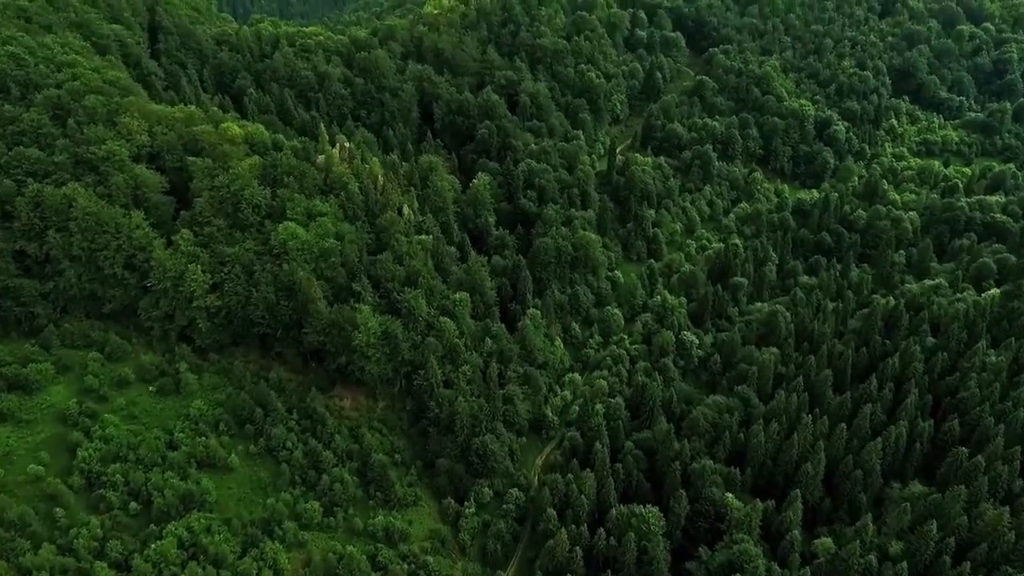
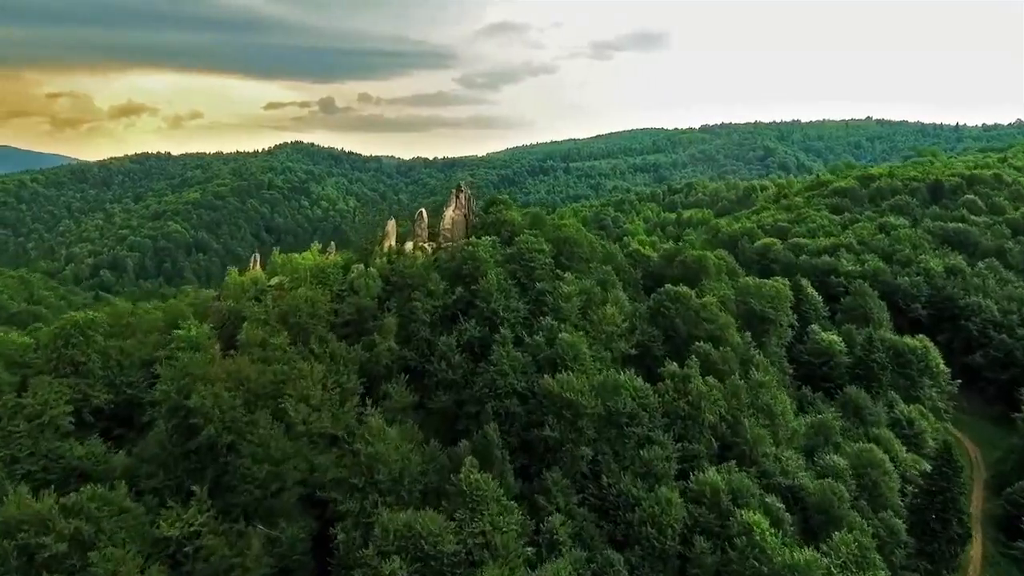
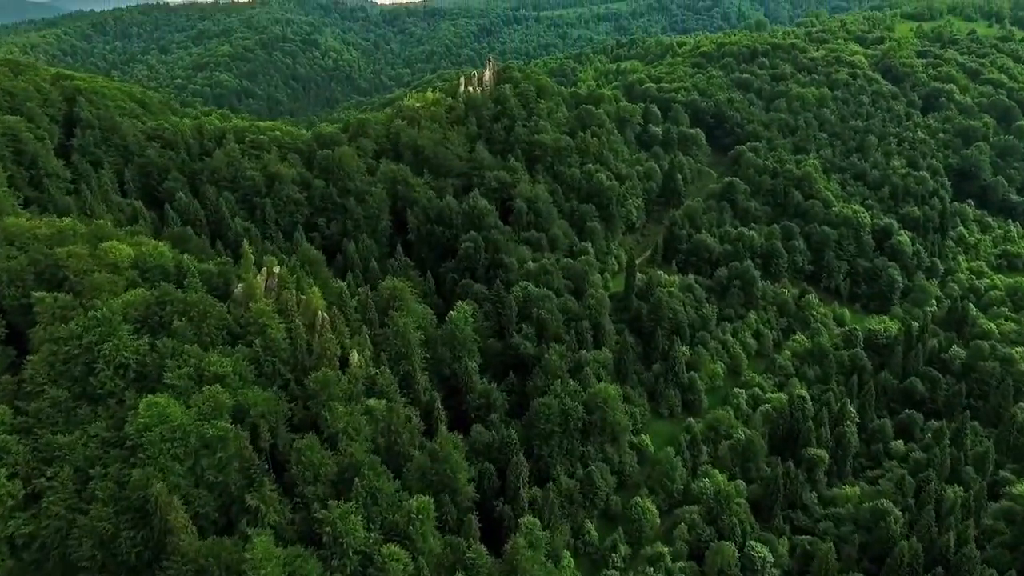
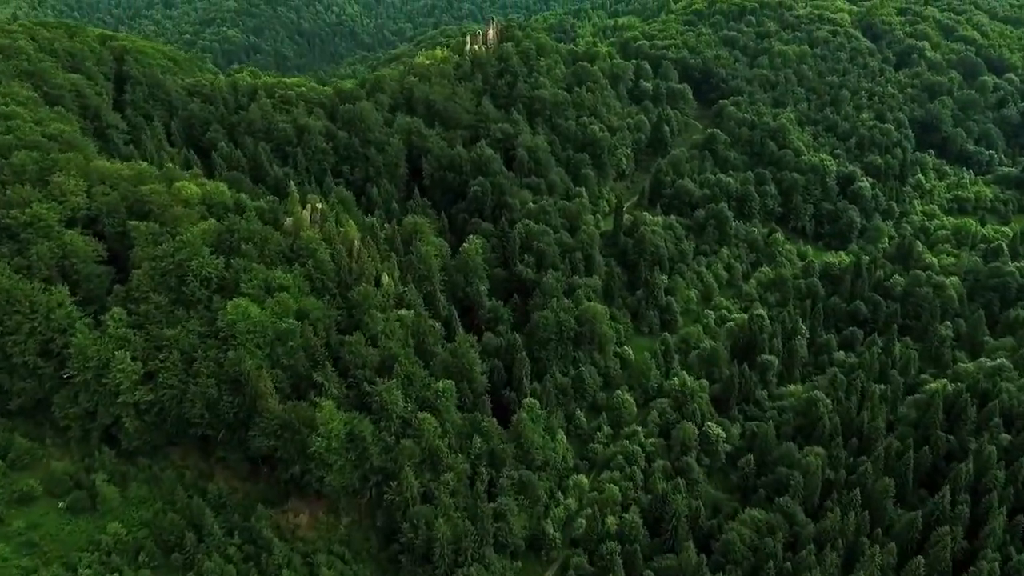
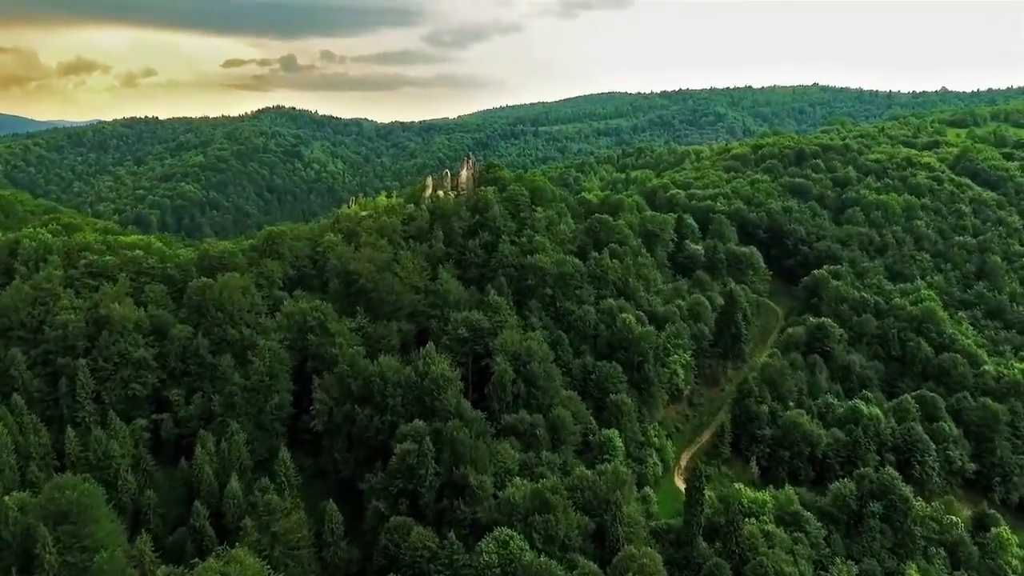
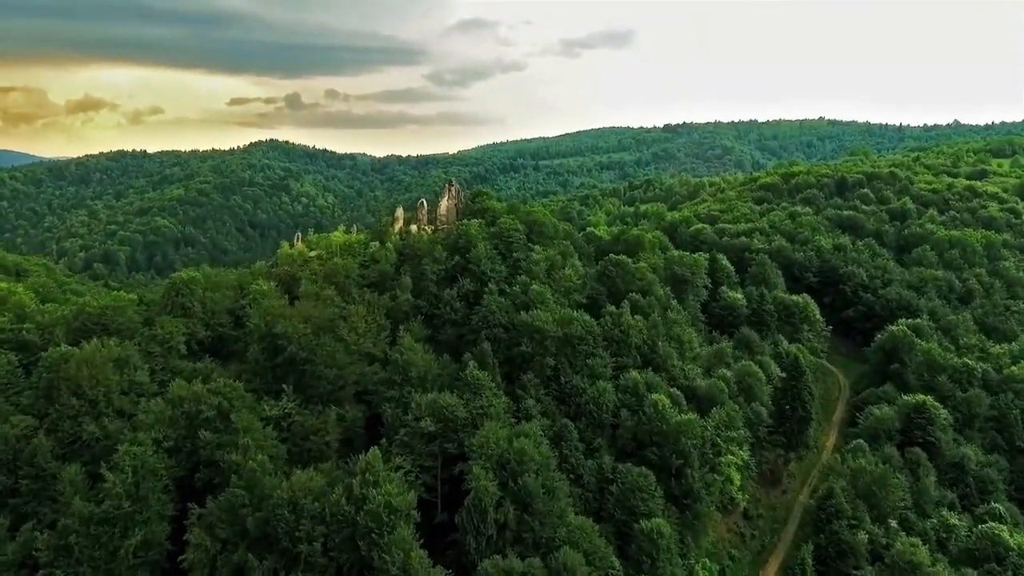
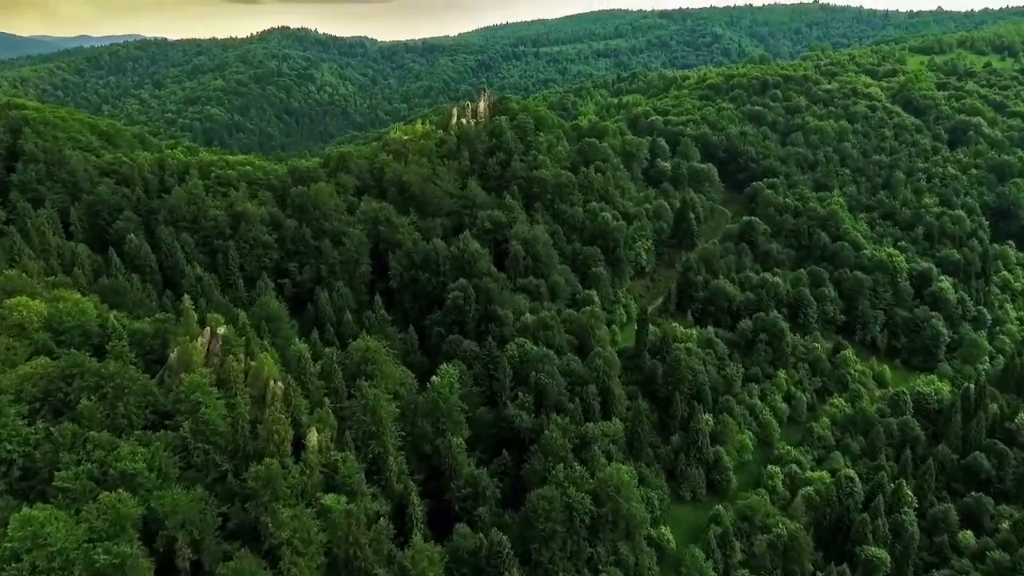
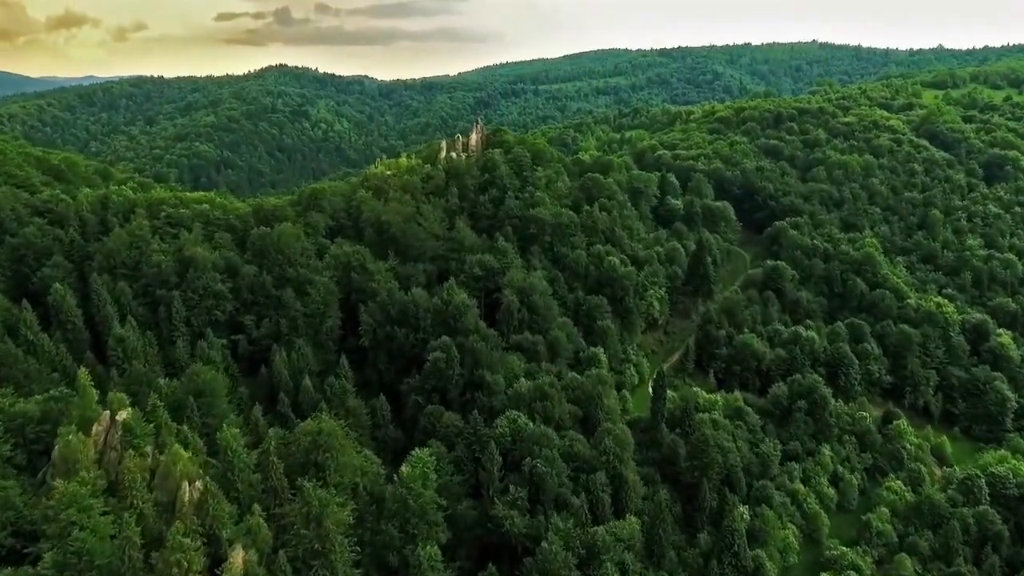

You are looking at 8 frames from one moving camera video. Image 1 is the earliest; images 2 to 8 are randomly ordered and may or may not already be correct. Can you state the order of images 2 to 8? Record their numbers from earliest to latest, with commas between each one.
4, 3, 7, 8, 5, 6, 2
